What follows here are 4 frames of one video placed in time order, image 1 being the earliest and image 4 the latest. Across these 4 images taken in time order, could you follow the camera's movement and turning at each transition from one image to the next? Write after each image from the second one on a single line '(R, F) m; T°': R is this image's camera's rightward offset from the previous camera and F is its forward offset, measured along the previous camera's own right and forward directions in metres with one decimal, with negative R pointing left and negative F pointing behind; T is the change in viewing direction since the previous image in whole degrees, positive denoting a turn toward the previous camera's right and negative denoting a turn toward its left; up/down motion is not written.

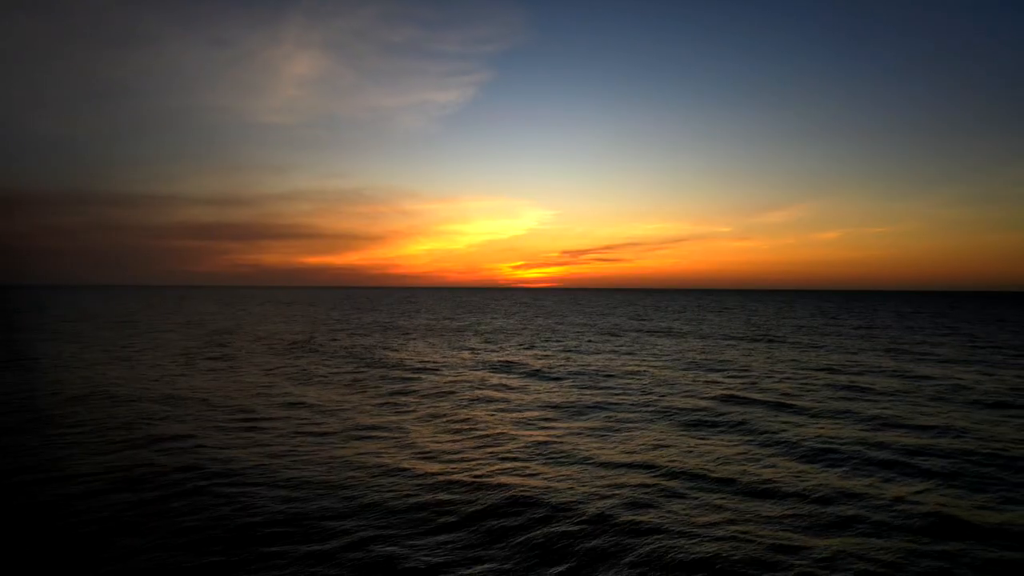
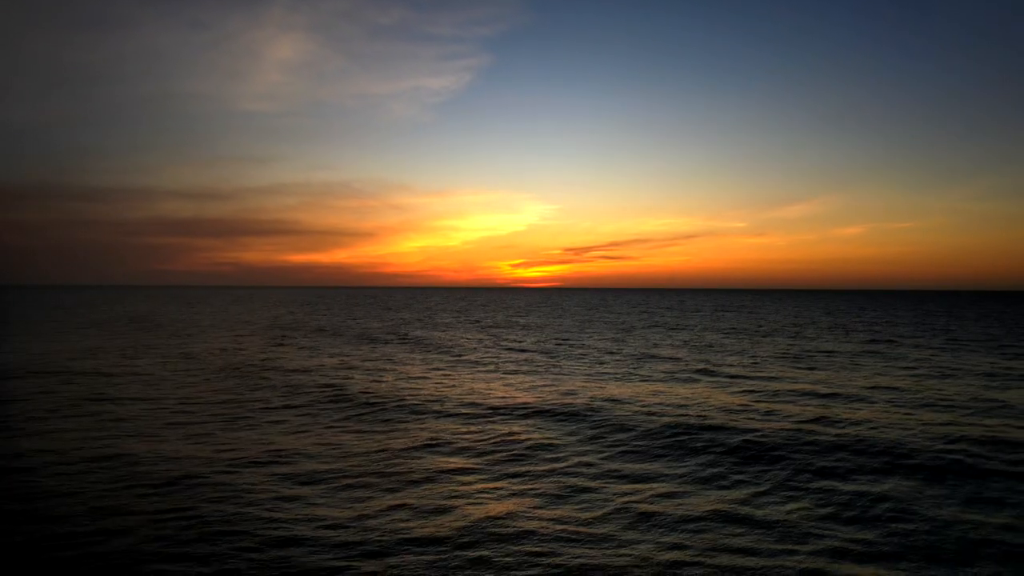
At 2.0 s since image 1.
(-0.5, +2.1) m; +1°
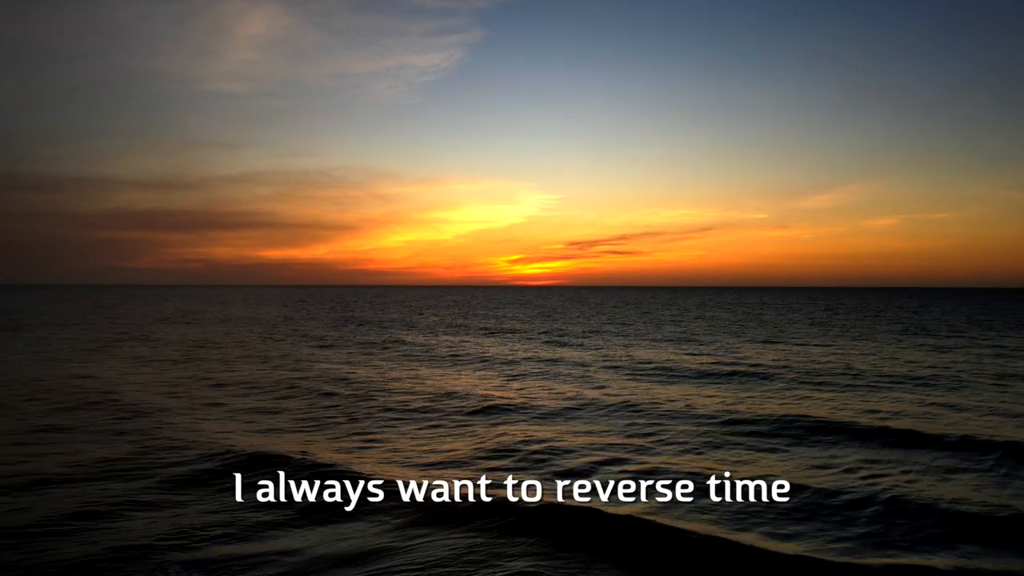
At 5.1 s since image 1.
(-0.8, +2.6) m; +2°
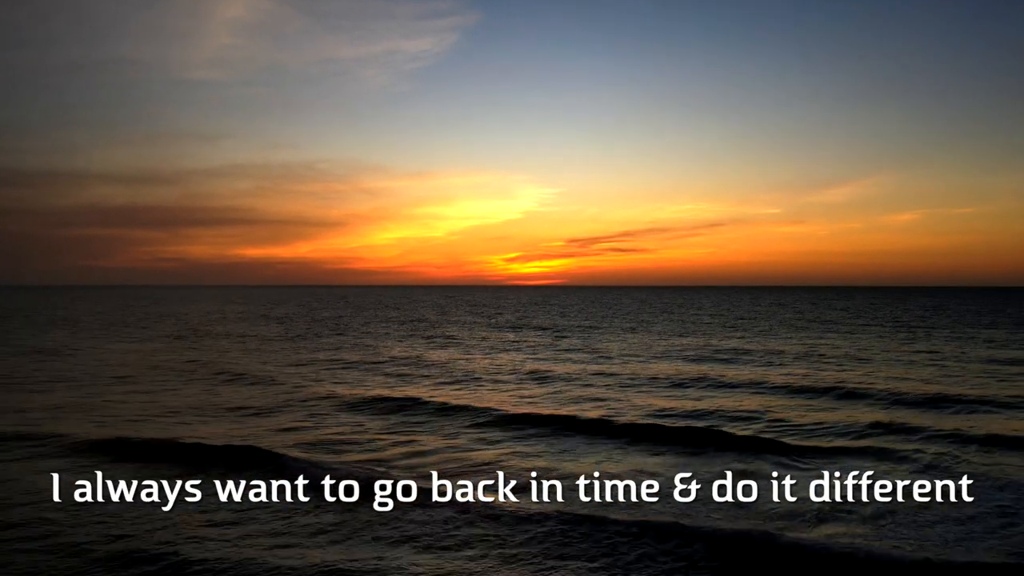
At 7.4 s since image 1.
(-0.2, +1.7) m; +1°
